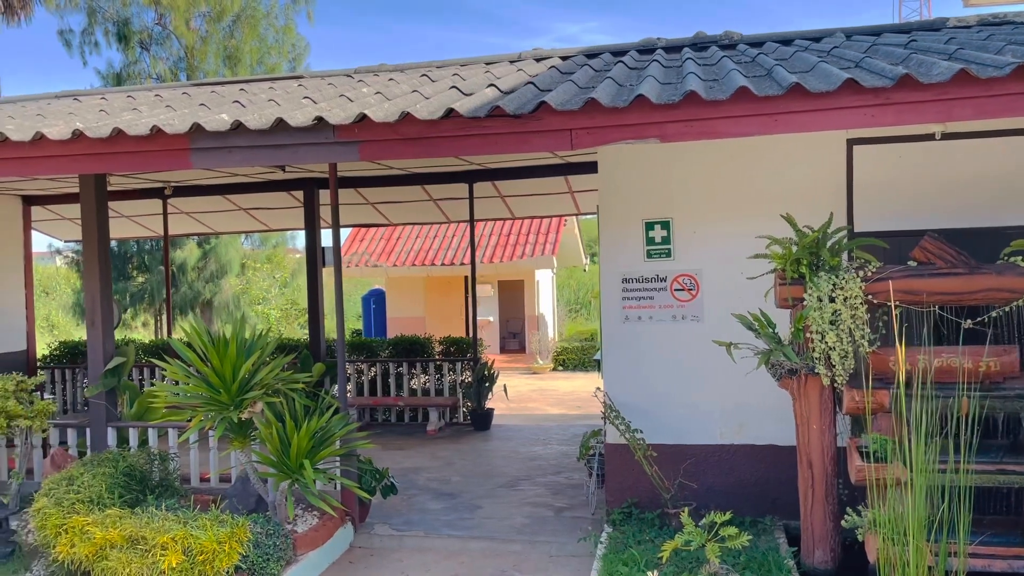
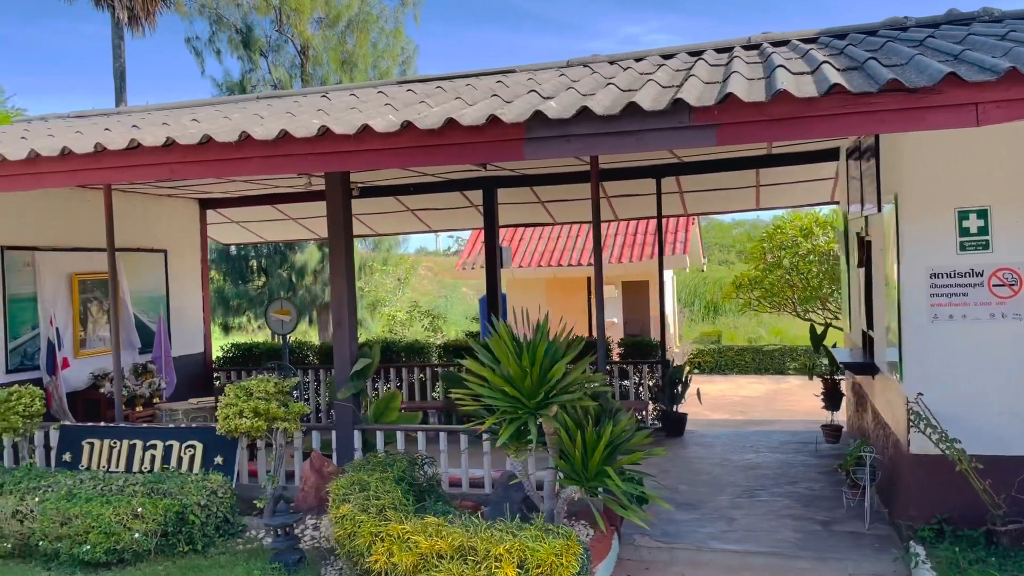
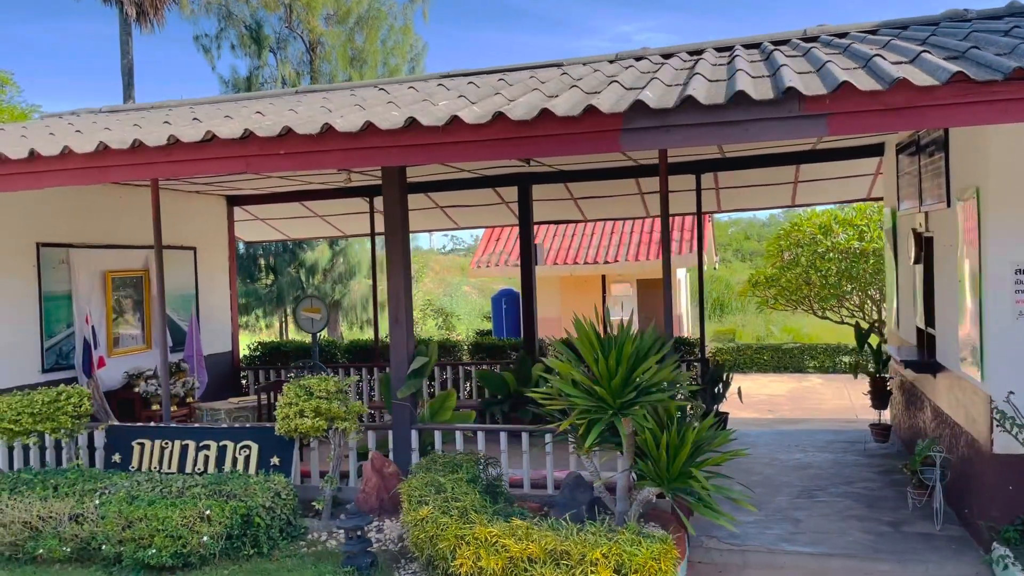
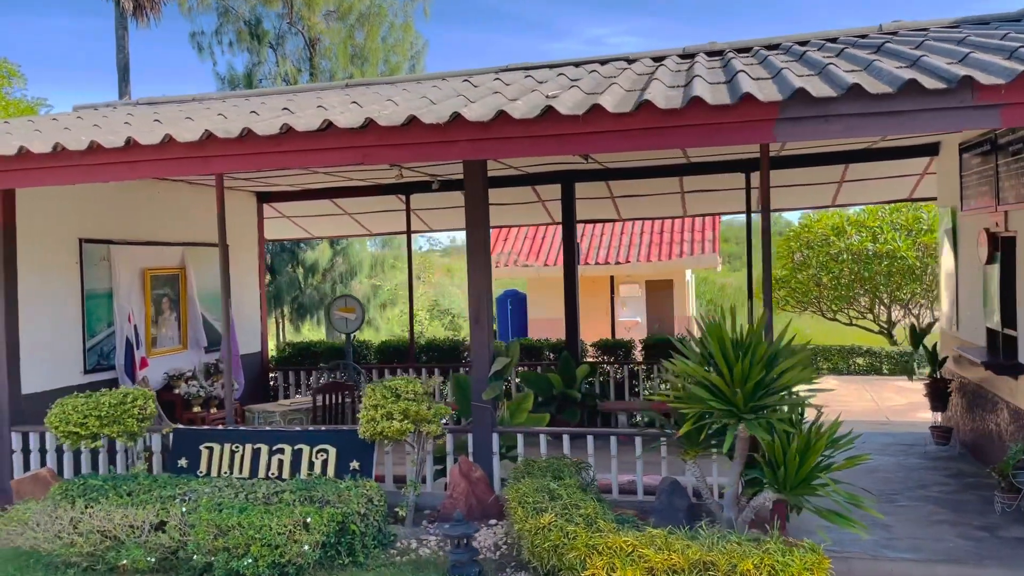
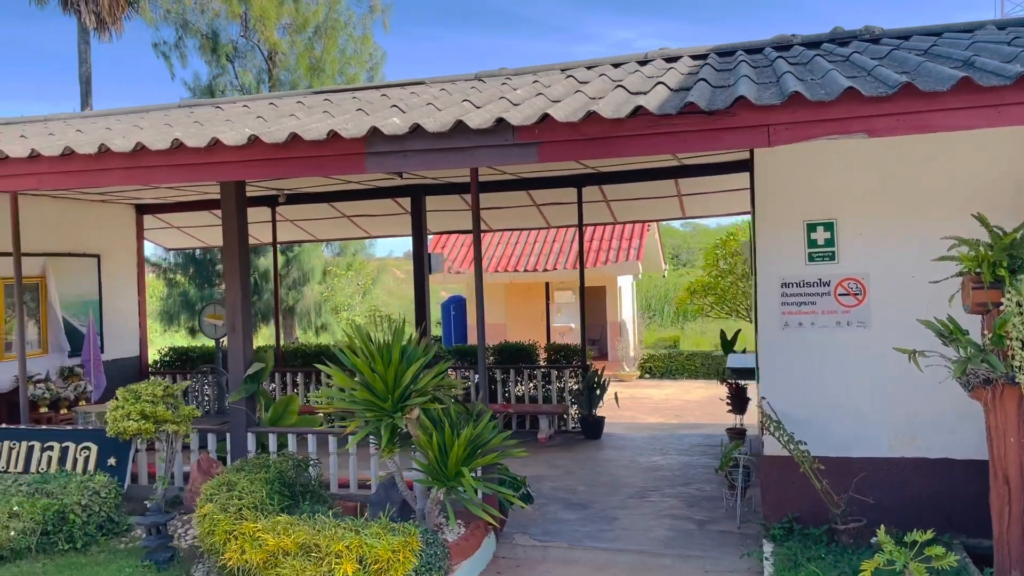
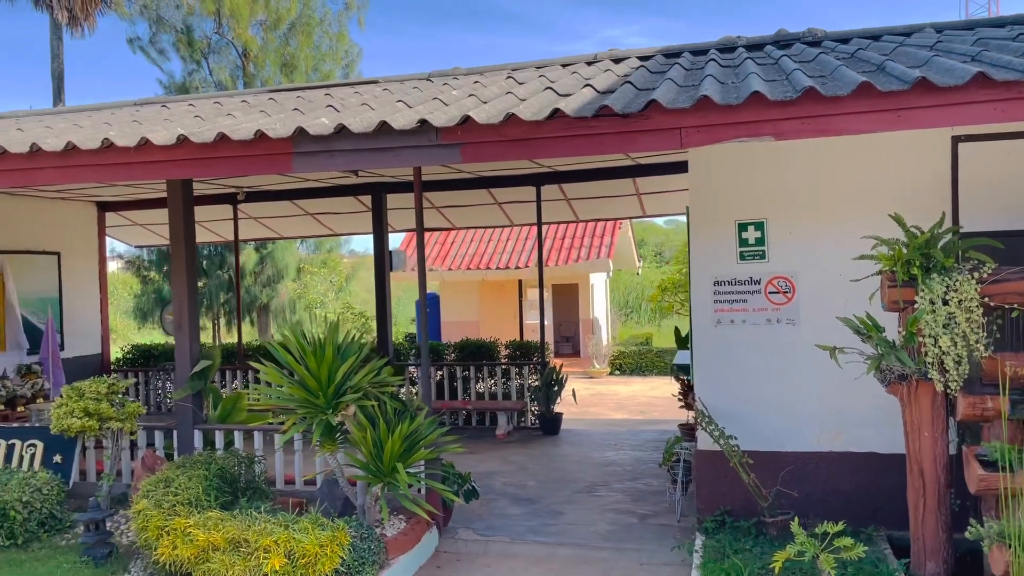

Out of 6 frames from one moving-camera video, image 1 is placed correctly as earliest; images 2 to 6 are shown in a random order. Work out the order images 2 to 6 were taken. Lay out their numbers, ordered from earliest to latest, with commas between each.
6, 5, 2, 3, 4
